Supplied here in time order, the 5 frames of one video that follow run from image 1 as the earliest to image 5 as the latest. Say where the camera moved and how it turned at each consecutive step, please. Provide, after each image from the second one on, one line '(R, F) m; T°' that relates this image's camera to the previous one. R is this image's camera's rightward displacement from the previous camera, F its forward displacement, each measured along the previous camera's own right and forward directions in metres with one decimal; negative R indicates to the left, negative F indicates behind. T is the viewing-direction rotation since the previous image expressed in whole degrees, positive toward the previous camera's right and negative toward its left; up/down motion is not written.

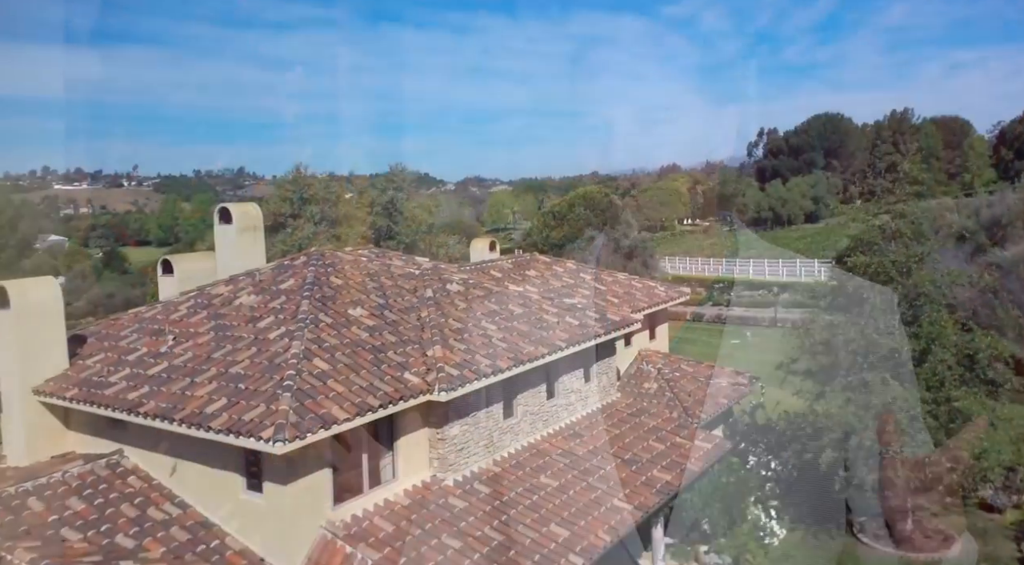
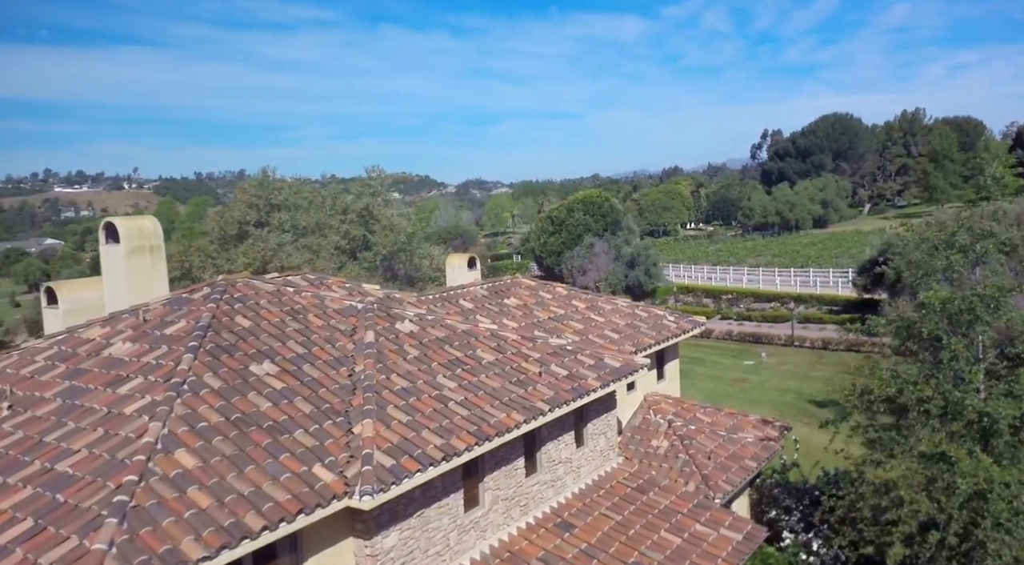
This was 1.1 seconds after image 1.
(+0.4, +2.4) m; 0°
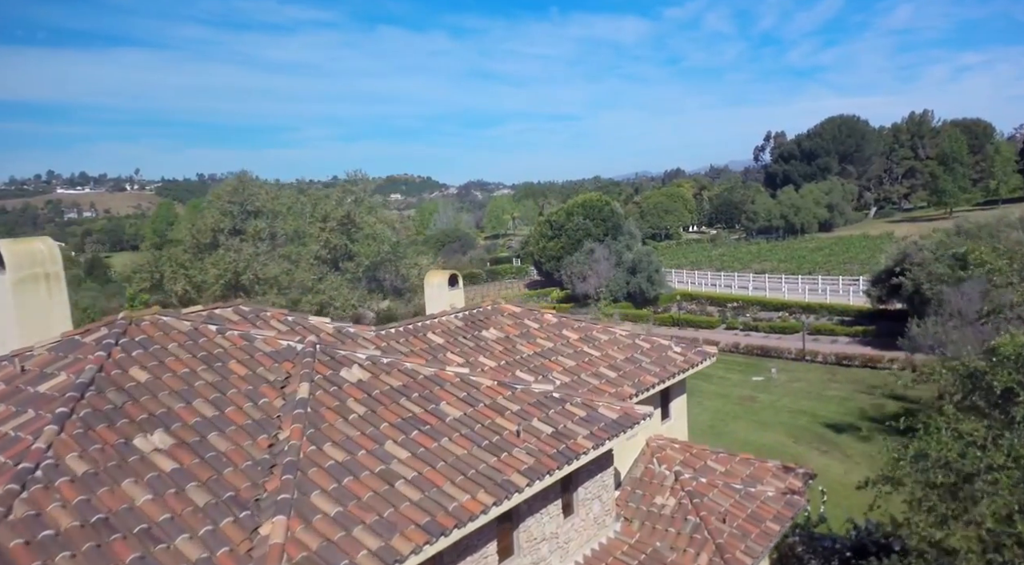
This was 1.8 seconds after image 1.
(+0.3, +1.5) m; 0°
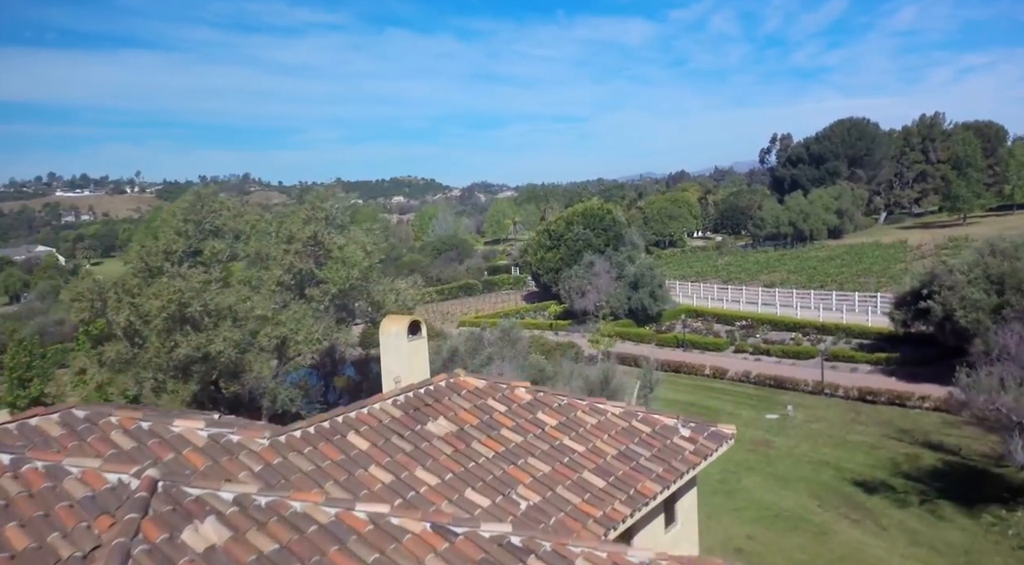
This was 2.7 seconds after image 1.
(+0.5, +2.3) m; 0°
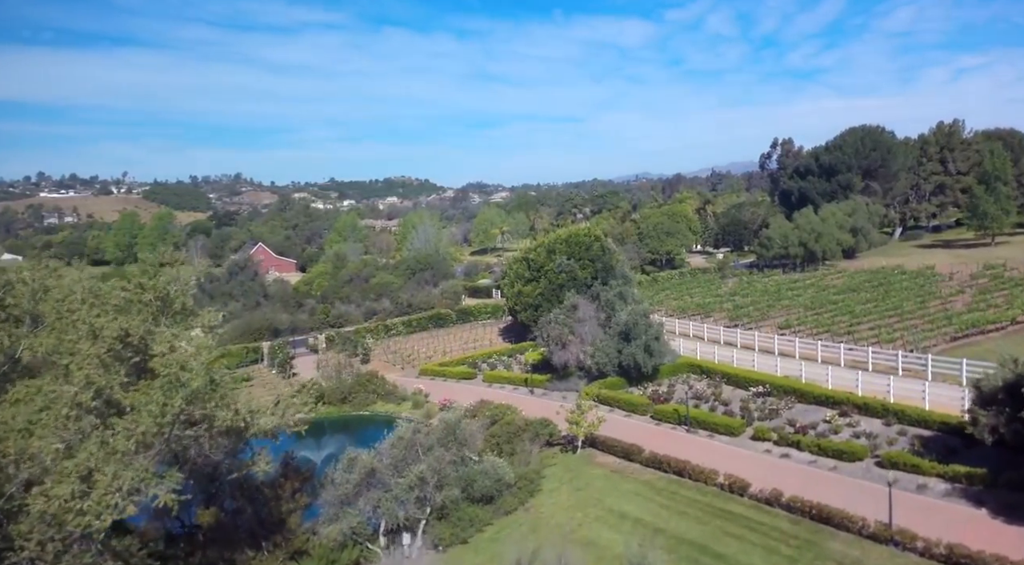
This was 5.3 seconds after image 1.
(+1.4, +6.6) m; 0°
